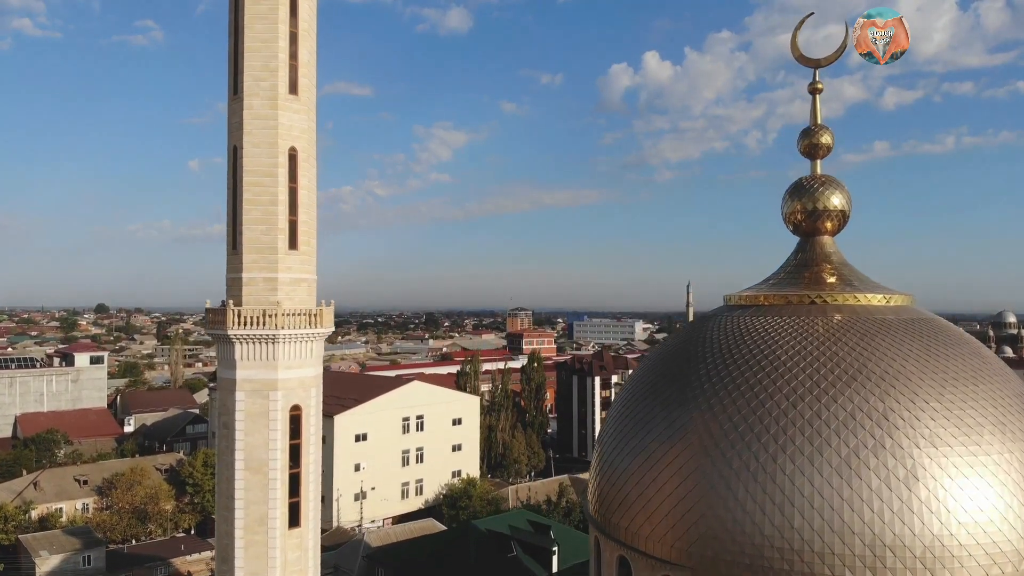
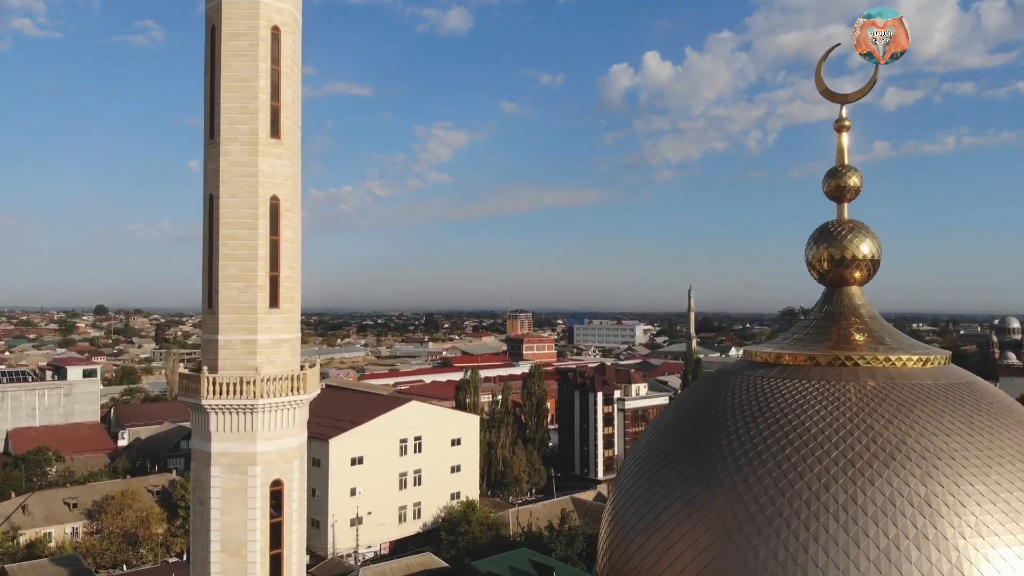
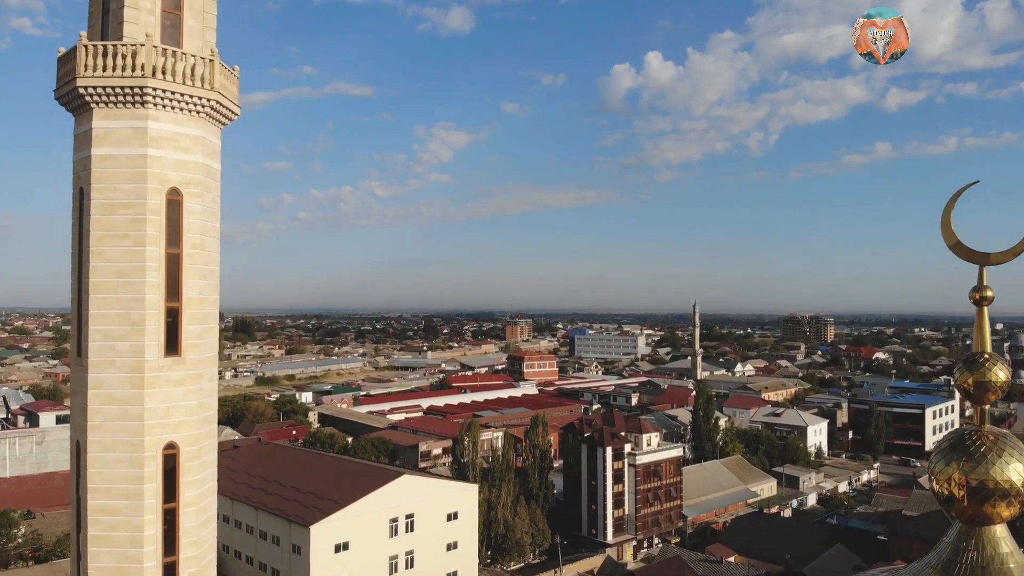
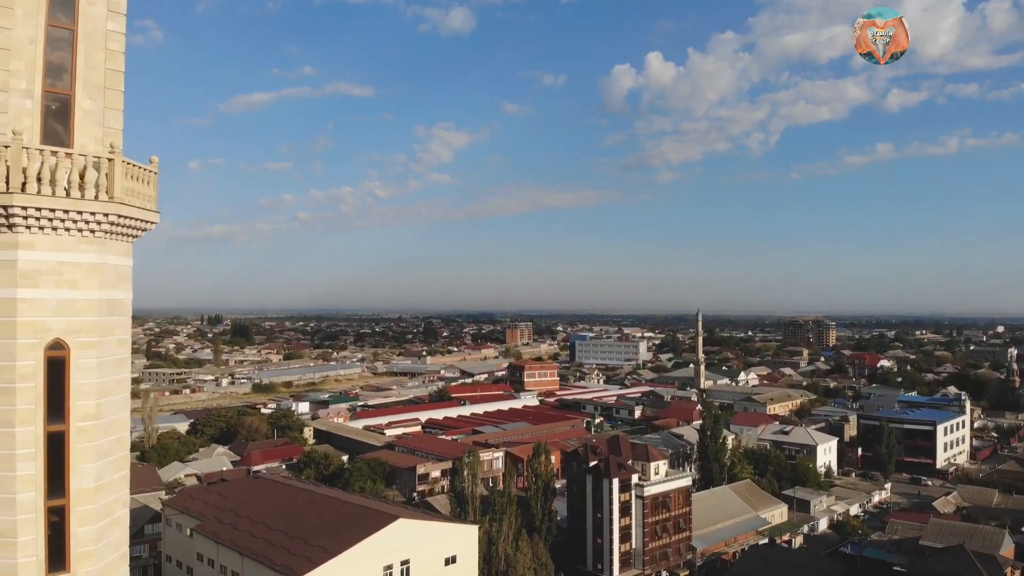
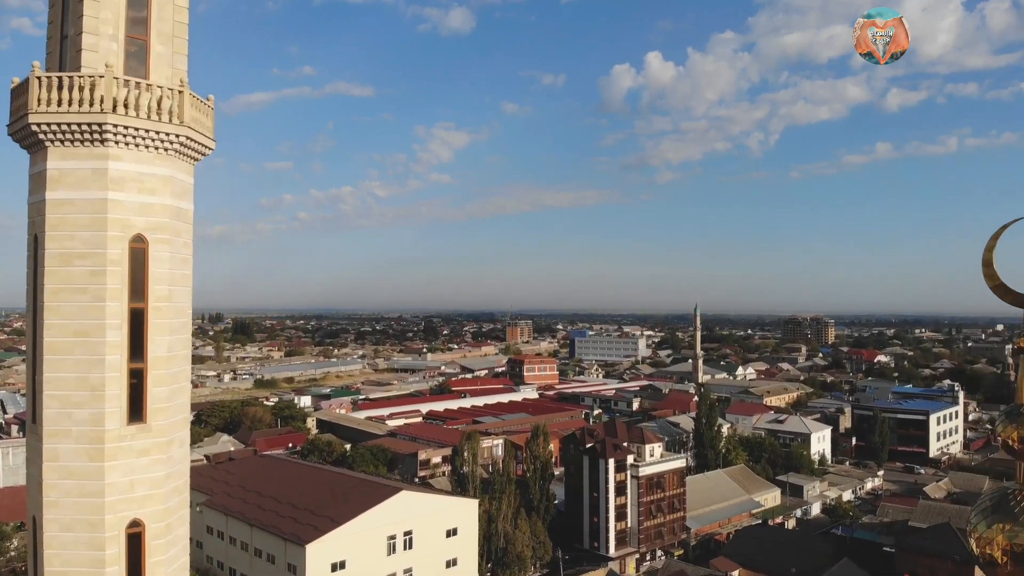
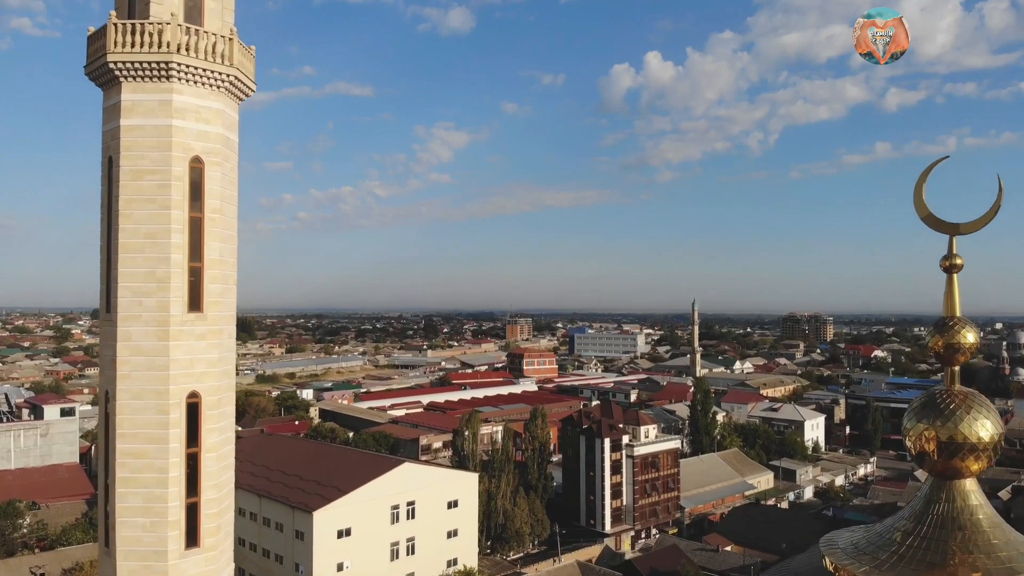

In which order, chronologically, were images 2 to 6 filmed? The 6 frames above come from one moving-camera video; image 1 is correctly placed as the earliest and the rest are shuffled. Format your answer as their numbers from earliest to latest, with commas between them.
2, 6, 3, 5, 4
